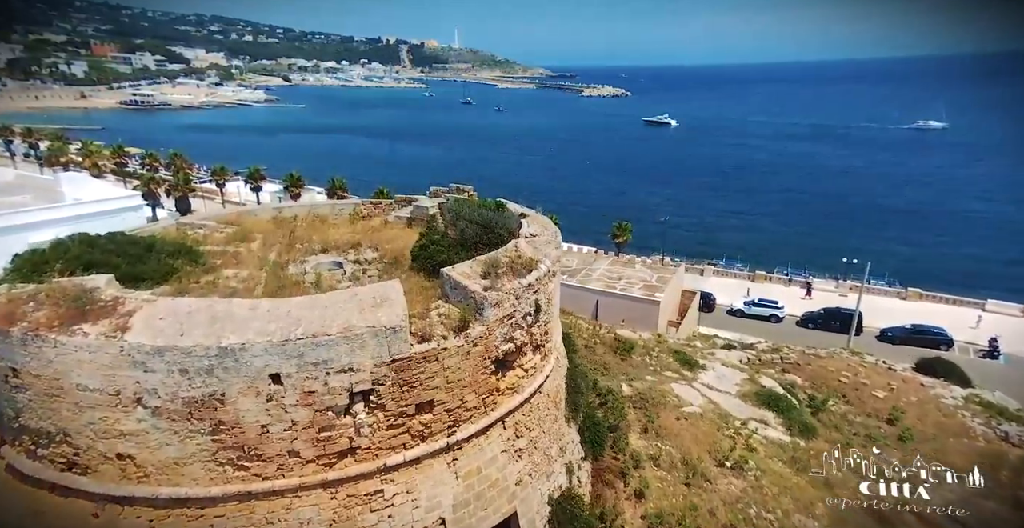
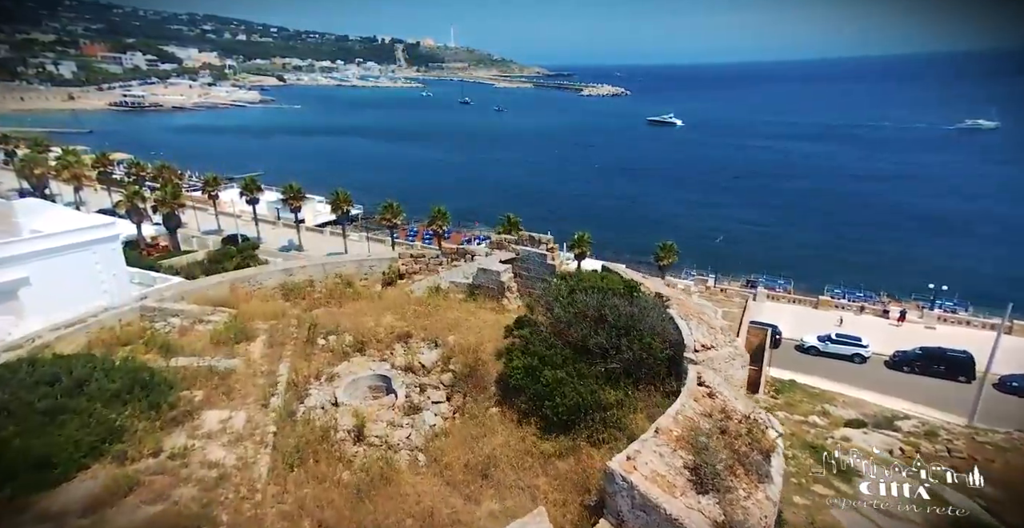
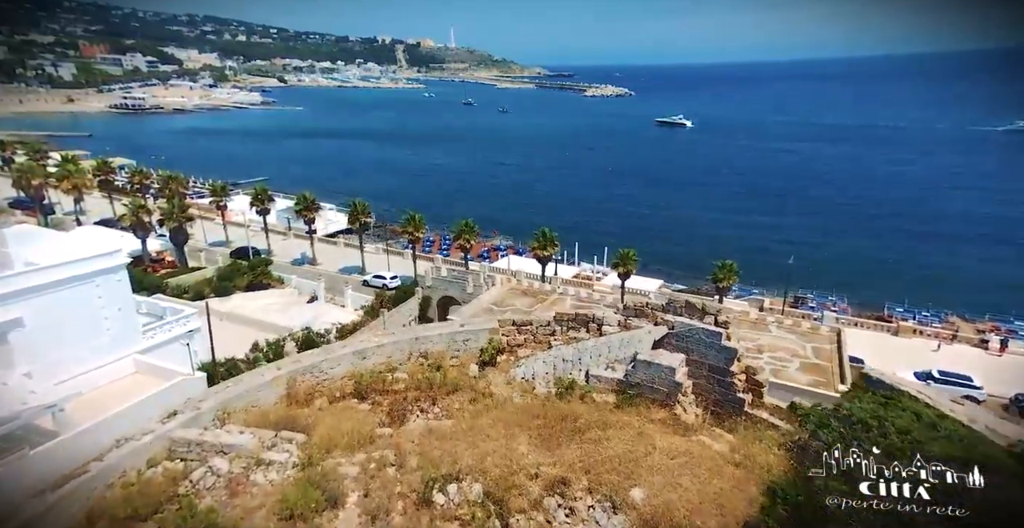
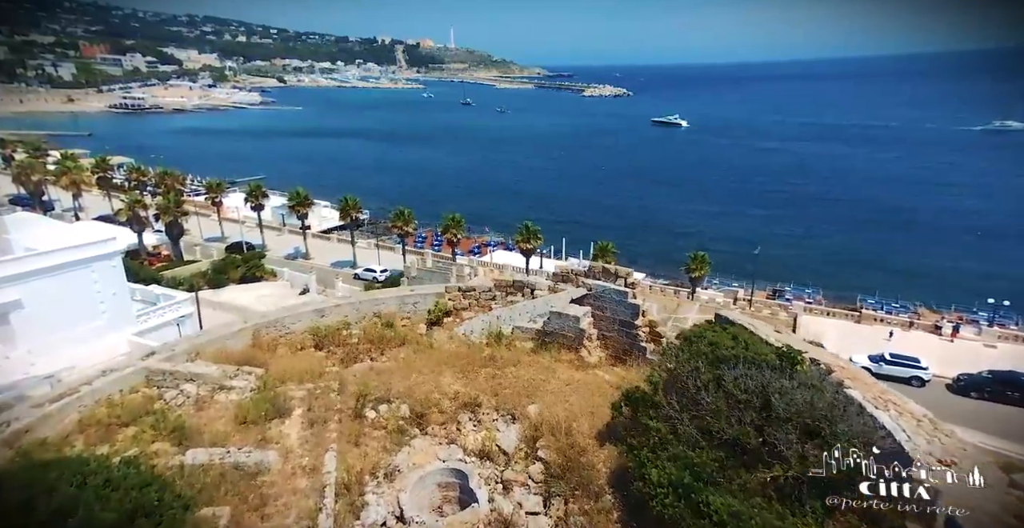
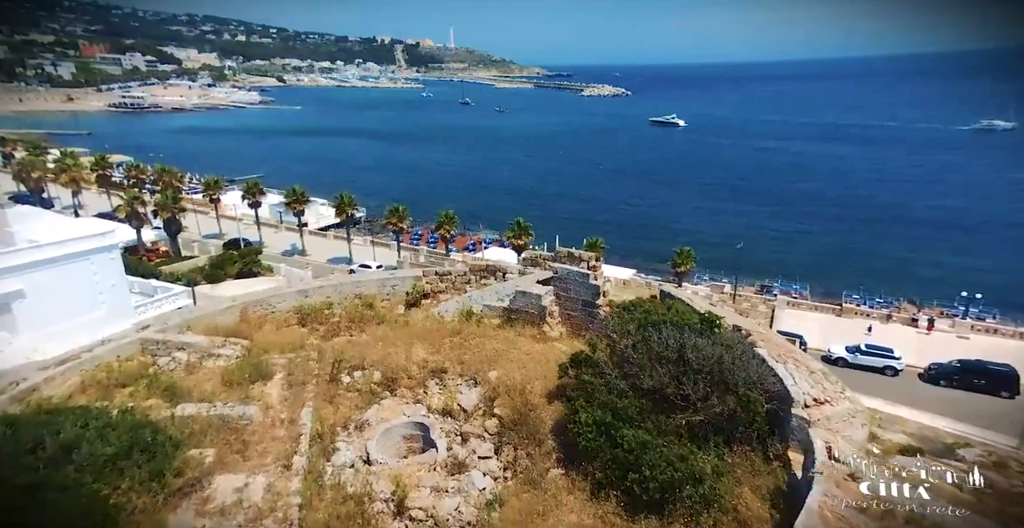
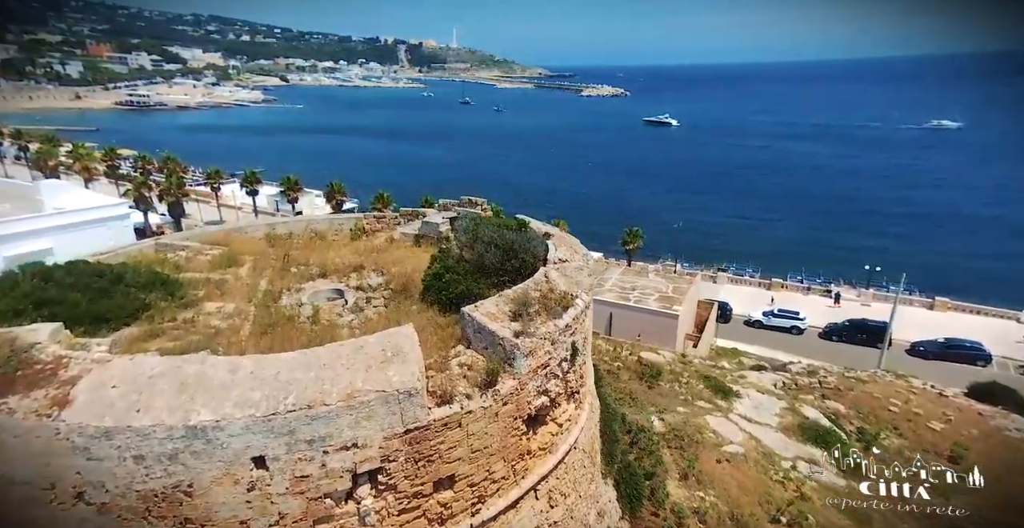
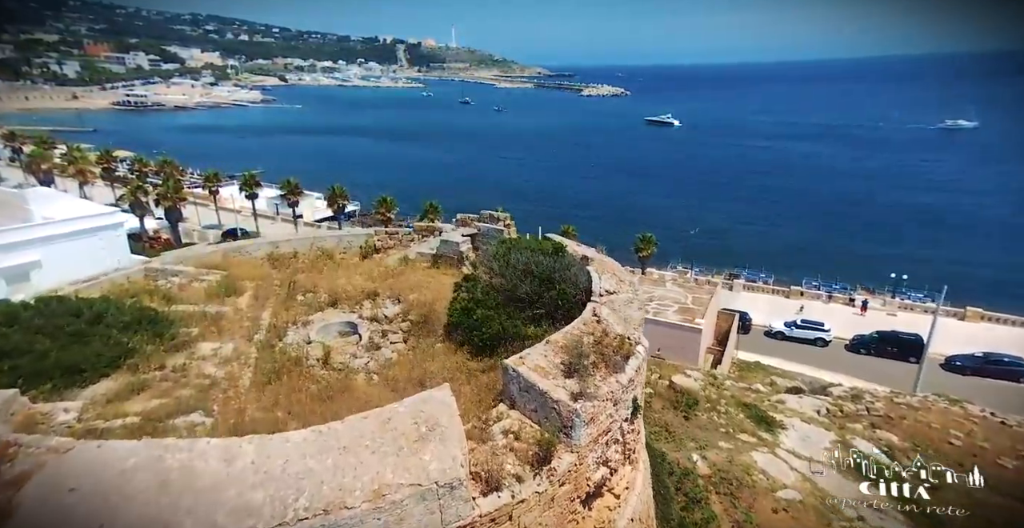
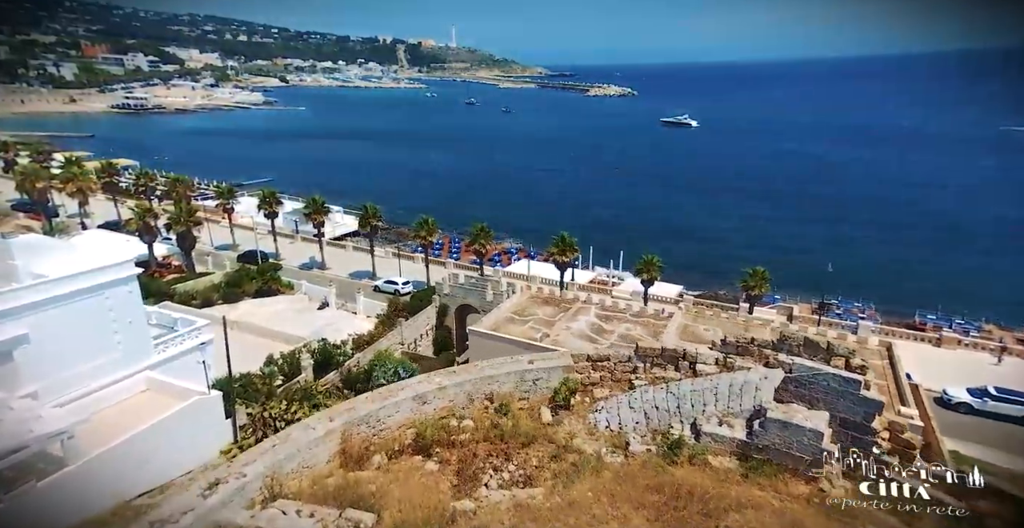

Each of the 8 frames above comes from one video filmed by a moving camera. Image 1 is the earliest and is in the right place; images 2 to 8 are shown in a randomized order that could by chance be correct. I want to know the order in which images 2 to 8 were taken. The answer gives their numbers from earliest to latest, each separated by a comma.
6, 7, 2, 5, 4, 3, 8
